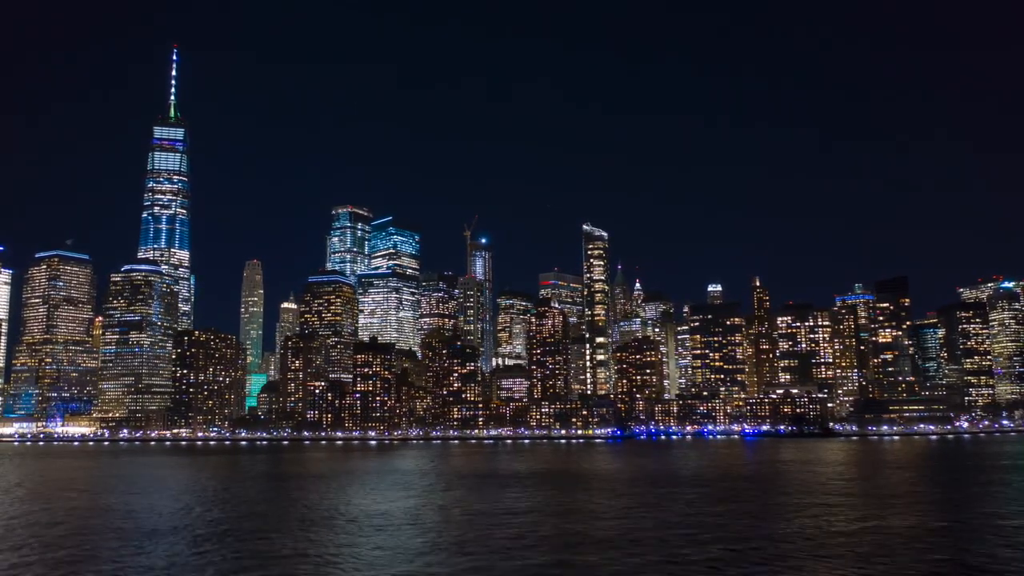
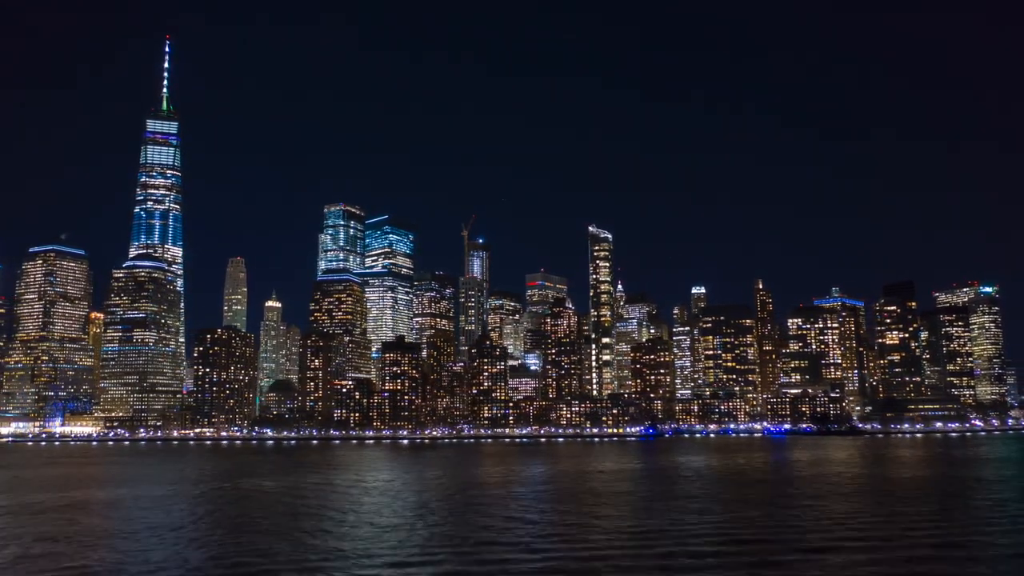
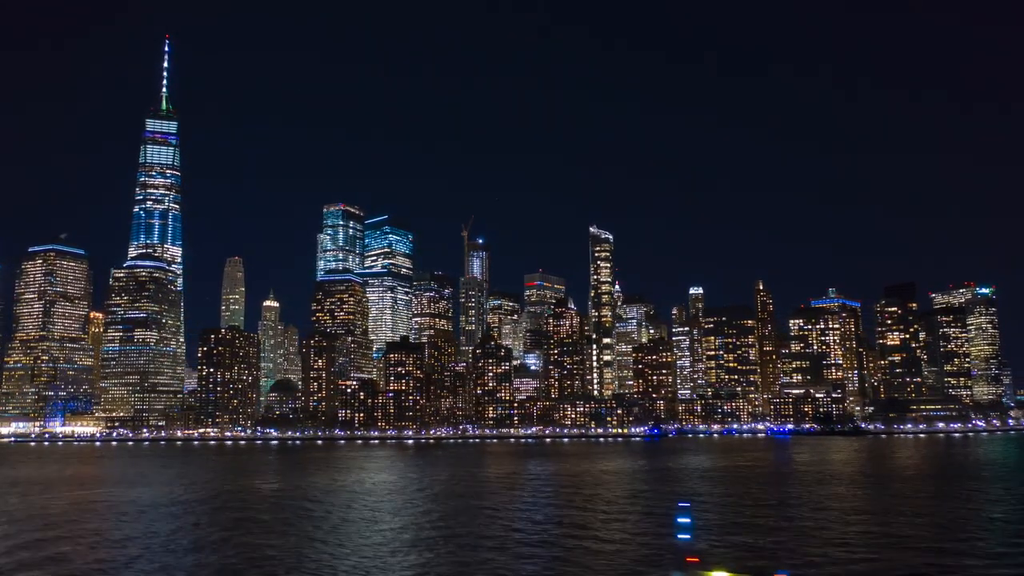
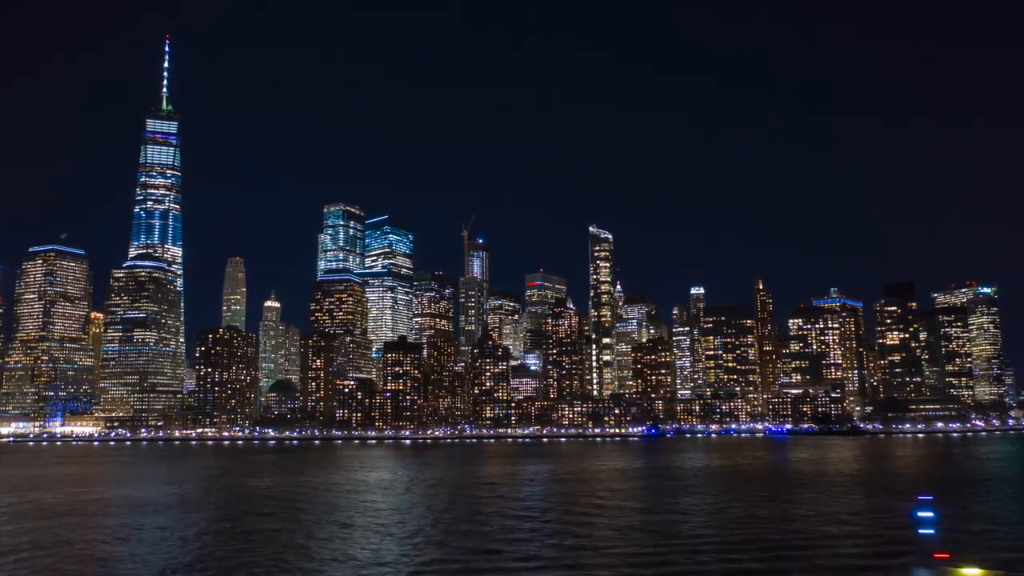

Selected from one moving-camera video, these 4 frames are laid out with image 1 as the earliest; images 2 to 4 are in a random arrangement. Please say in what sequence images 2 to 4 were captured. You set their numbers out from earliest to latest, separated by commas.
2, 4, 3
